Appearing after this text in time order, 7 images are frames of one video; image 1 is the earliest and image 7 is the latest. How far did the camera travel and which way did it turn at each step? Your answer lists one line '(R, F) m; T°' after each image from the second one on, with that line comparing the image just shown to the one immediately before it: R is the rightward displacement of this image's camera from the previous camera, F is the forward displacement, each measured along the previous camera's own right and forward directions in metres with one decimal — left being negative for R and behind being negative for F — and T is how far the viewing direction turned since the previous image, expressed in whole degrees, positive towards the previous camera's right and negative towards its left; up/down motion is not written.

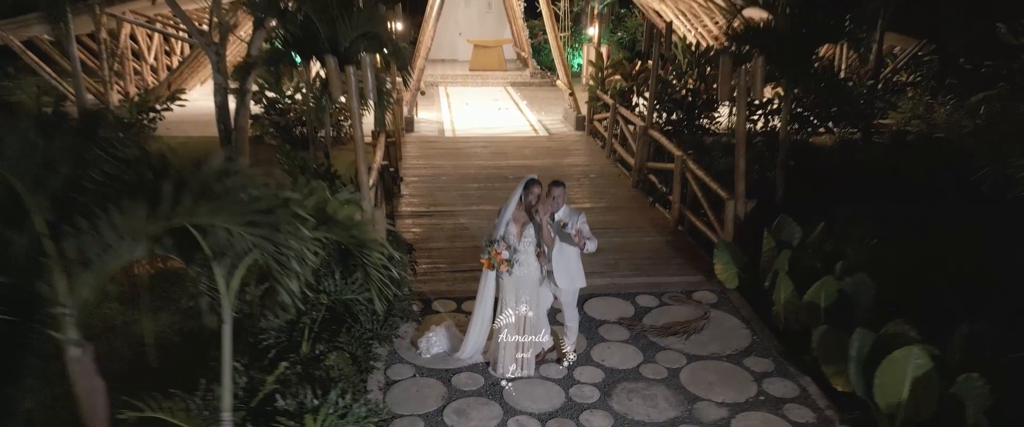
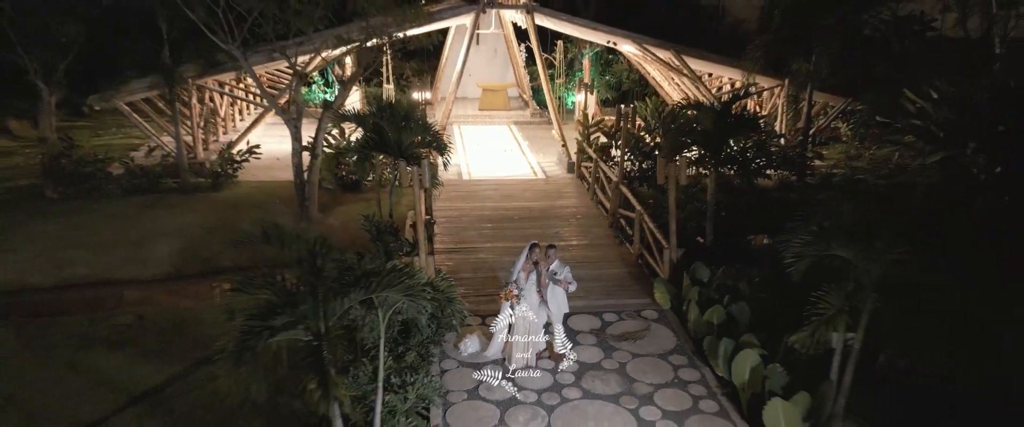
(-0.1, -1.9) m; 0°
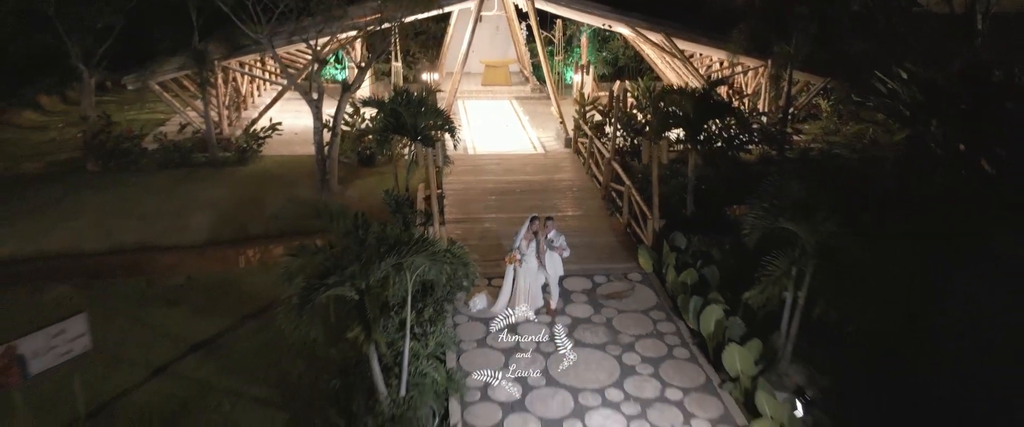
(0.0, -0.8) m; 0°
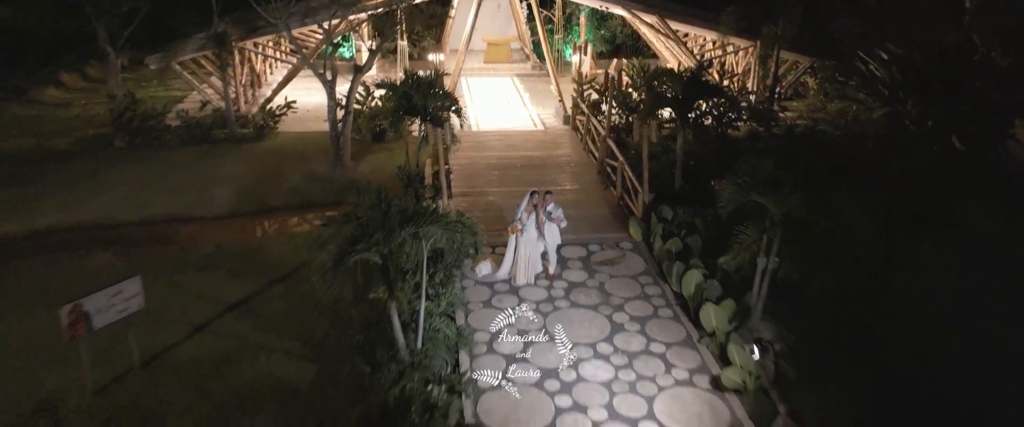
(0.0, -0.6) m; 0°
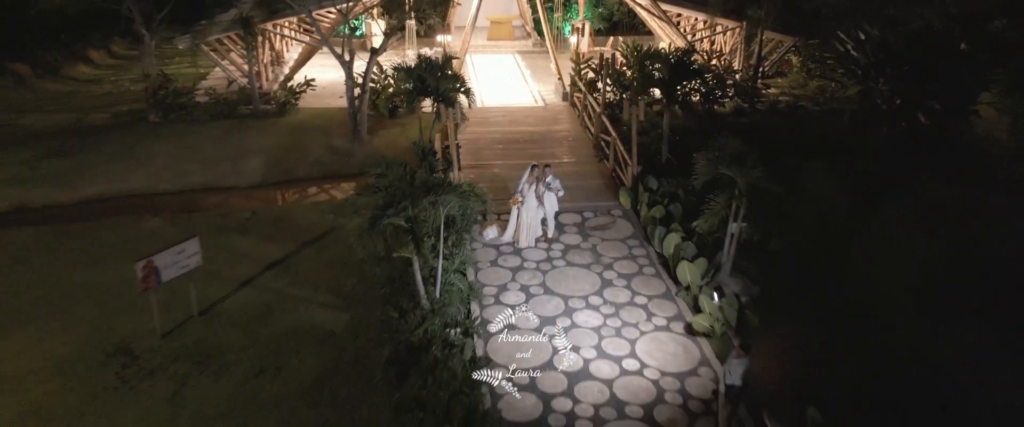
(0.0, -0.9) m; 0°
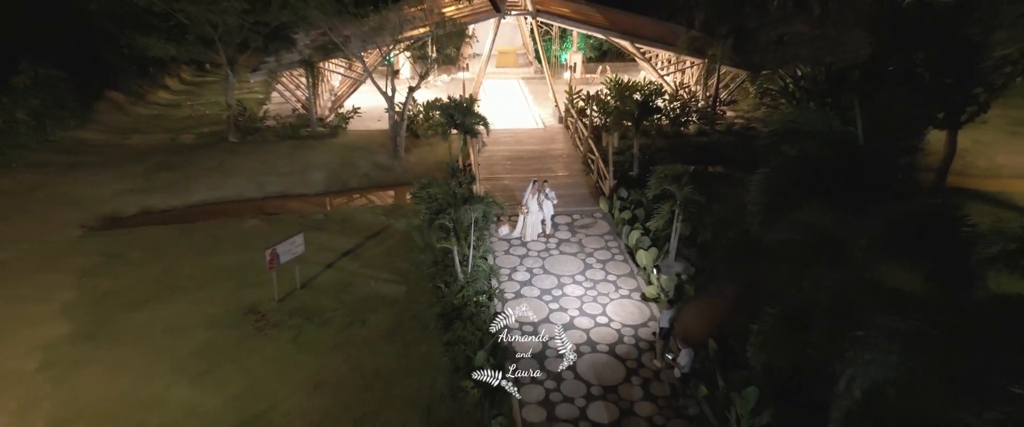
(-0.1, -2.8) m; 0°
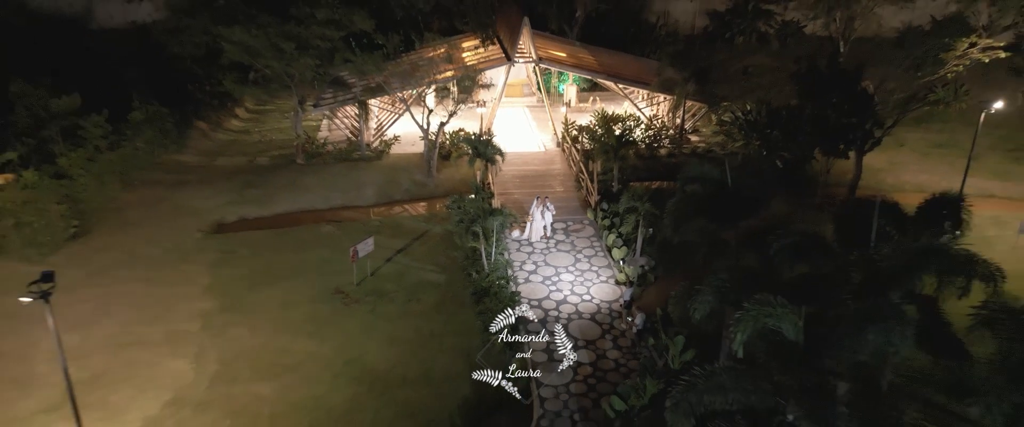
(-0.2, -3.7) m; 0°
